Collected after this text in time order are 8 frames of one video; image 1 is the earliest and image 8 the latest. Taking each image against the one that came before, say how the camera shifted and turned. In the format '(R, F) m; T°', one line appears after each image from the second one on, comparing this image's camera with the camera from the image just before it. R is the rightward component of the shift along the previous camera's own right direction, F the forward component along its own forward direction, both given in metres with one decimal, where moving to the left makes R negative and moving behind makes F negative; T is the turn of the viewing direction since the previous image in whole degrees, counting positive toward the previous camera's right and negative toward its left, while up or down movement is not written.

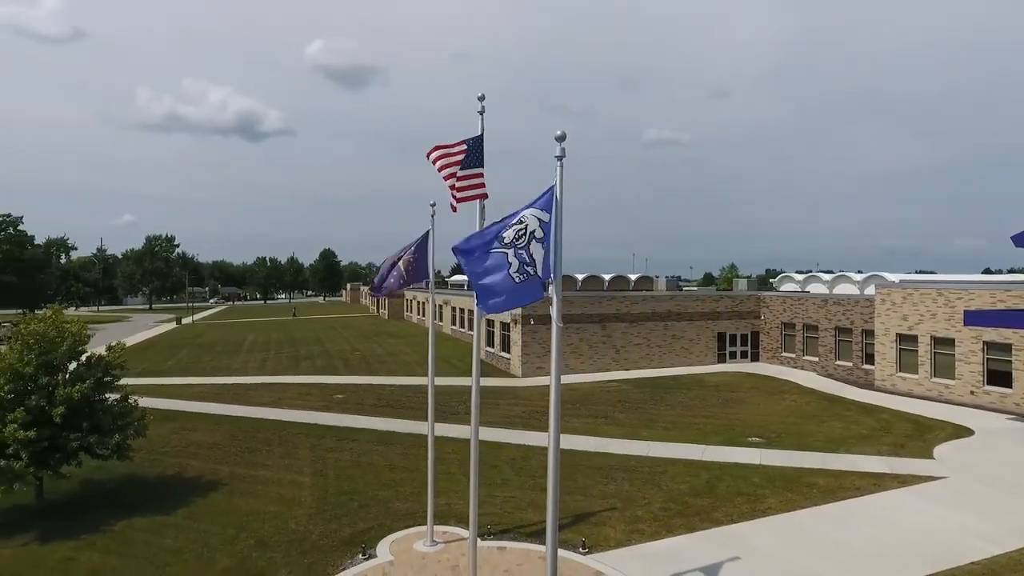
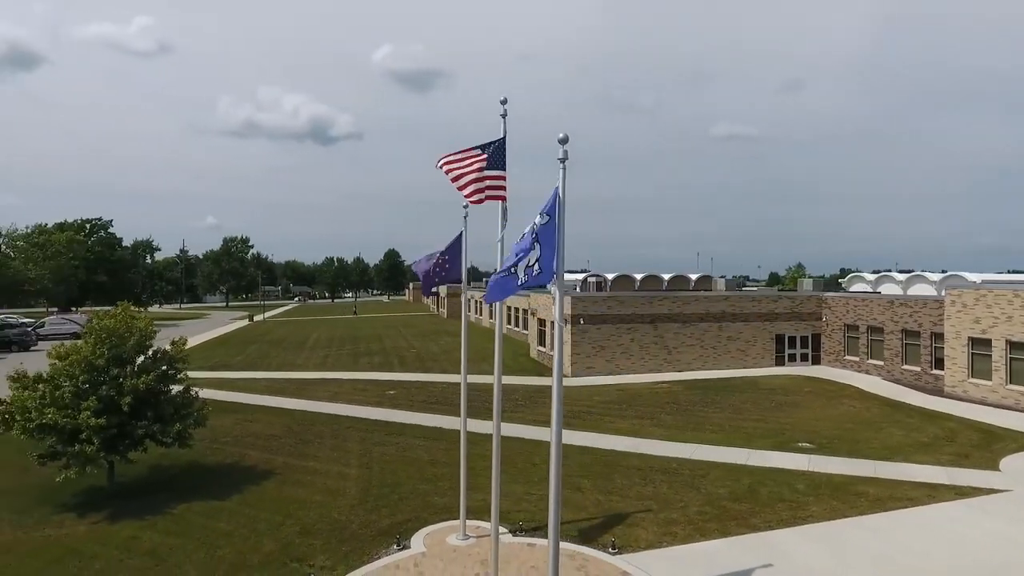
(+0.6, -0.1) m; -6°
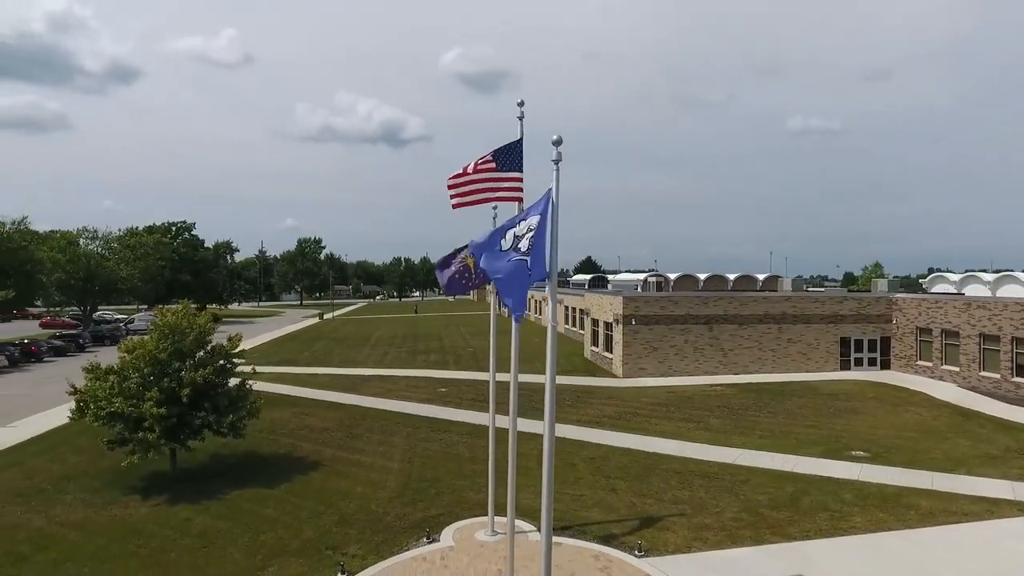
(+0.7, -0.1) m; -6°
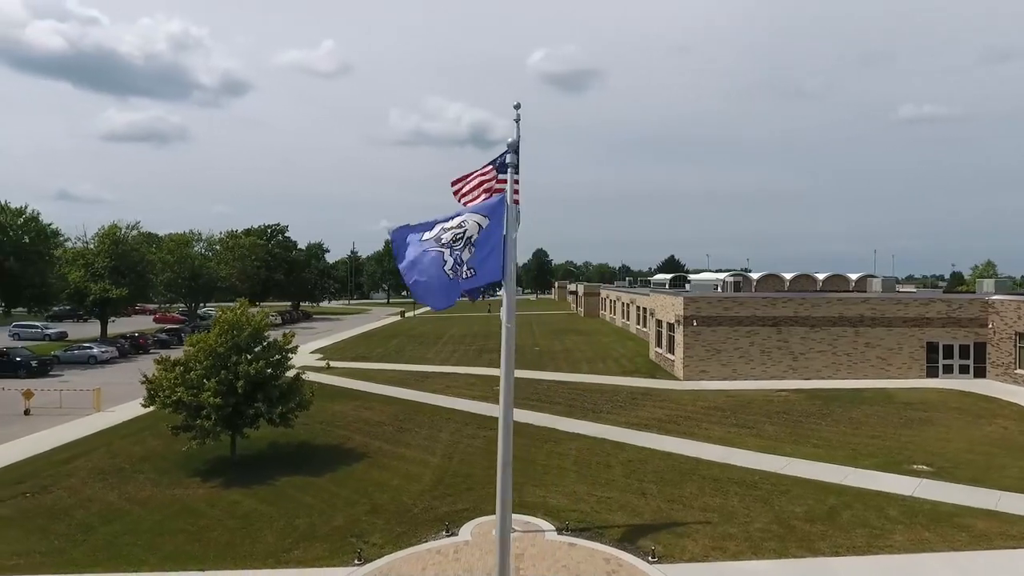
(+1.3, 0.0) m; -8°
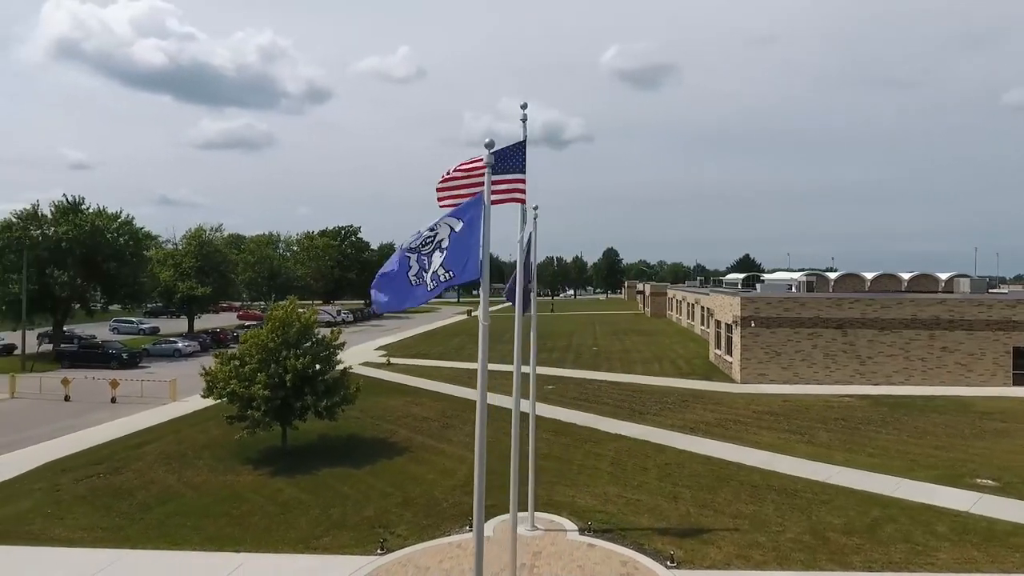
(+1.0, 0.0) m; -7°
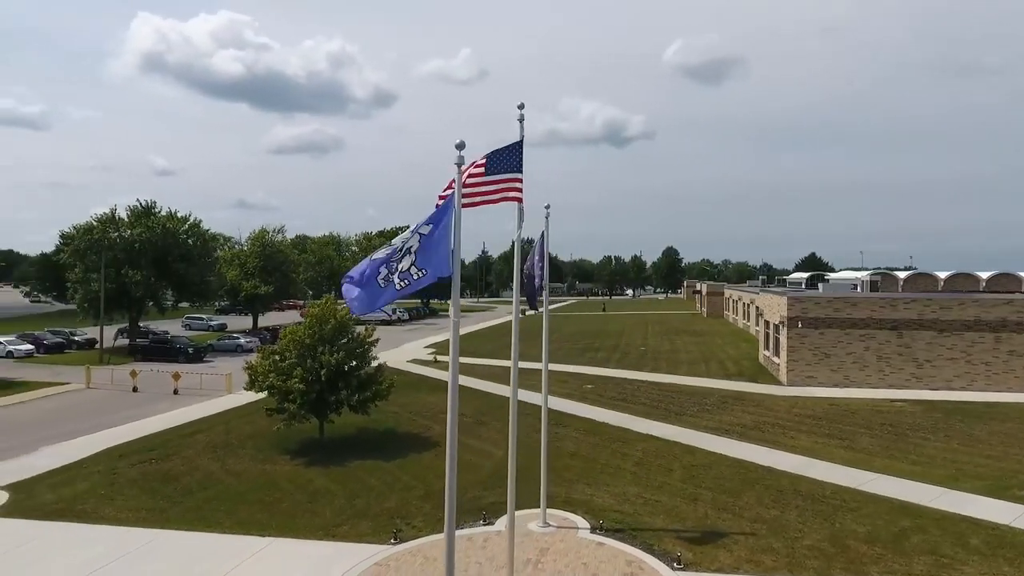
(+0.9, -0.1) m; -6°
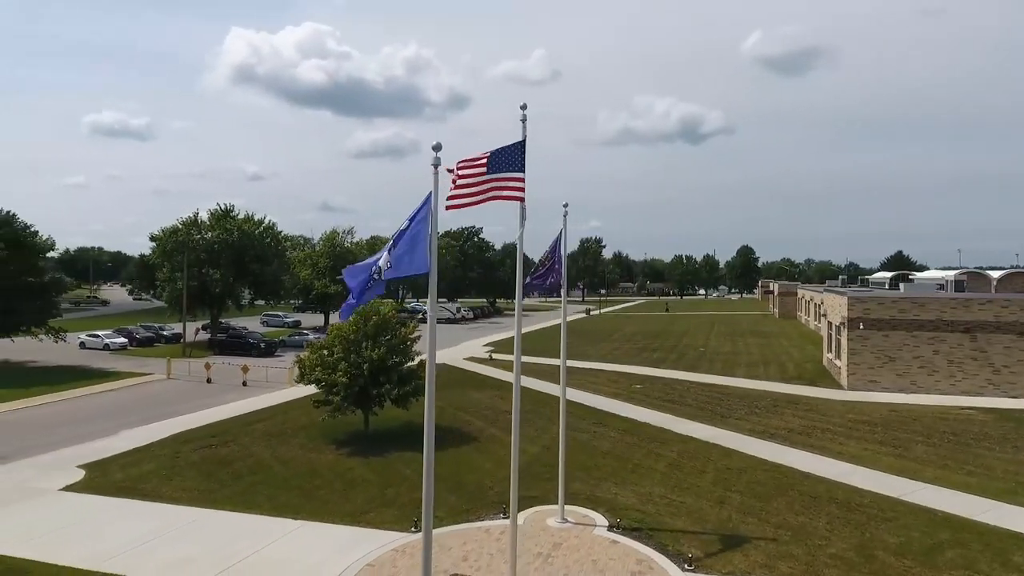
(+1.1, -0.1) m; -7°
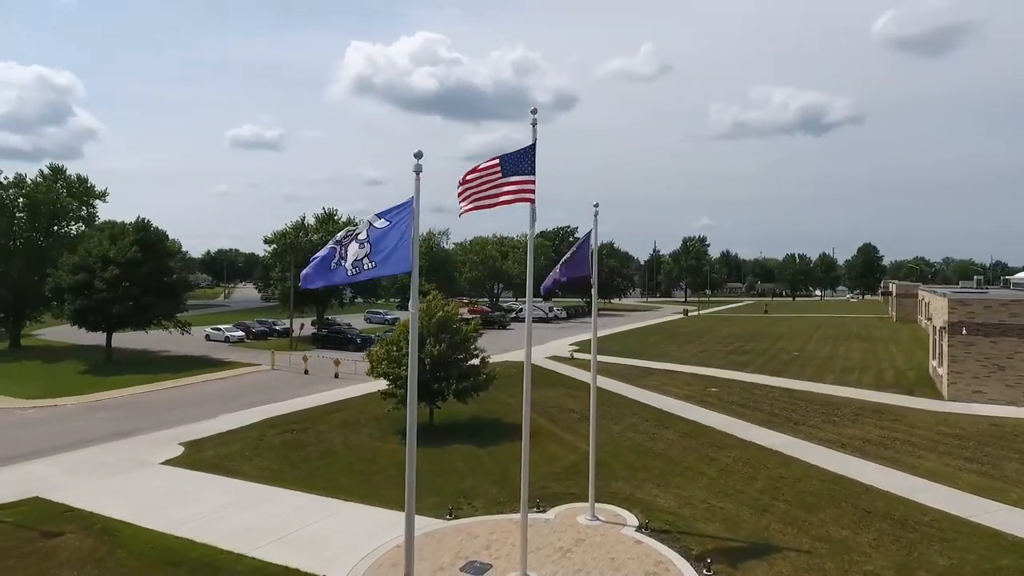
(+1.5, -0.2) m; -10°
